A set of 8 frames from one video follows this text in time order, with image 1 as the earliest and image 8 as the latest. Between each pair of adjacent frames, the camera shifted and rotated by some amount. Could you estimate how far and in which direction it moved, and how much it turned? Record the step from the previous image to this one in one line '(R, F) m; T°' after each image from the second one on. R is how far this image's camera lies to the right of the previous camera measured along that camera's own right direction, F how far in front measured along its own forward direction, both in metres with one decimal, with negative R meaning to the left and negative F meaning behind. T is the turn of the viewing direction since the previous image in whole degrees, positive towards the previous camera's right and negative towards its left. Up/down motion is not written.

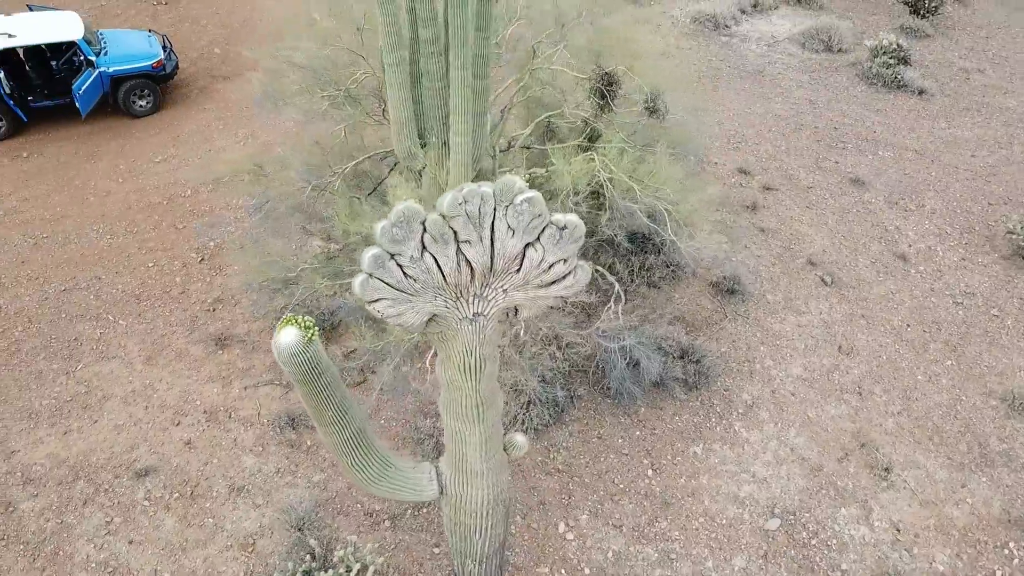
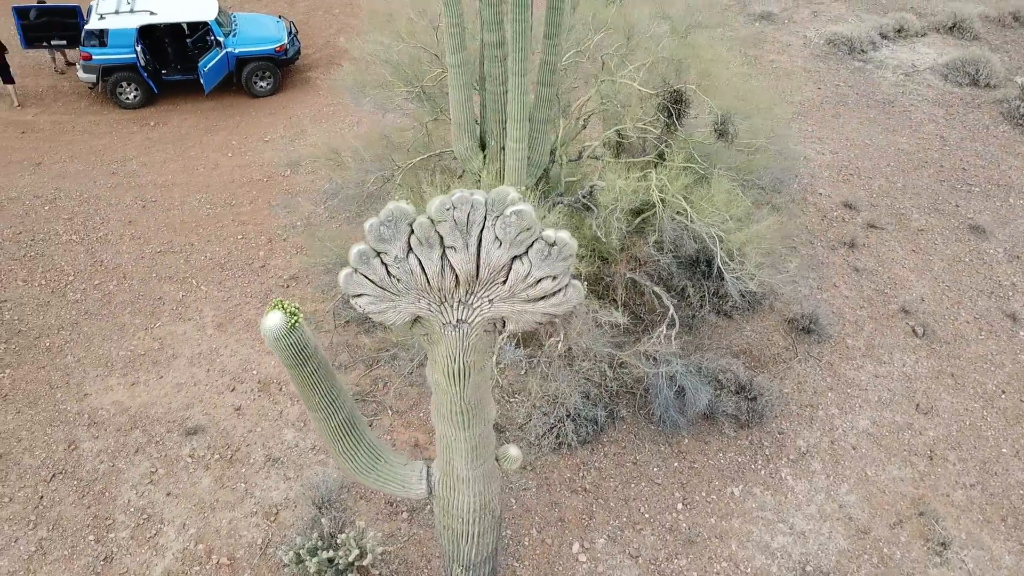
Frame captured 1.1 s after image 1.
(+0.5, +0.1) m; -9°
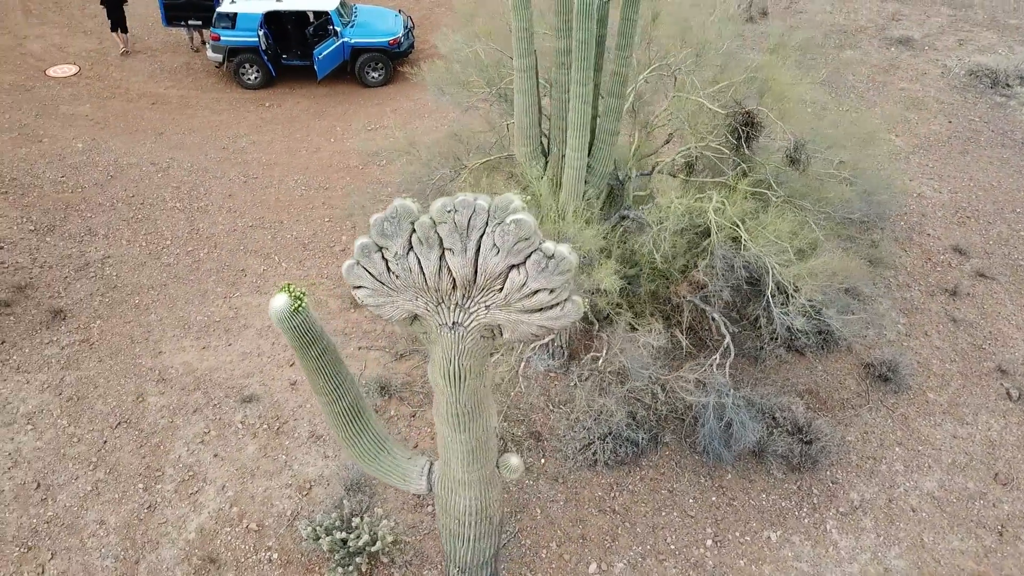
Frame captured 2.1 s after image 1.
(+0.5, +0.1) m; -9°
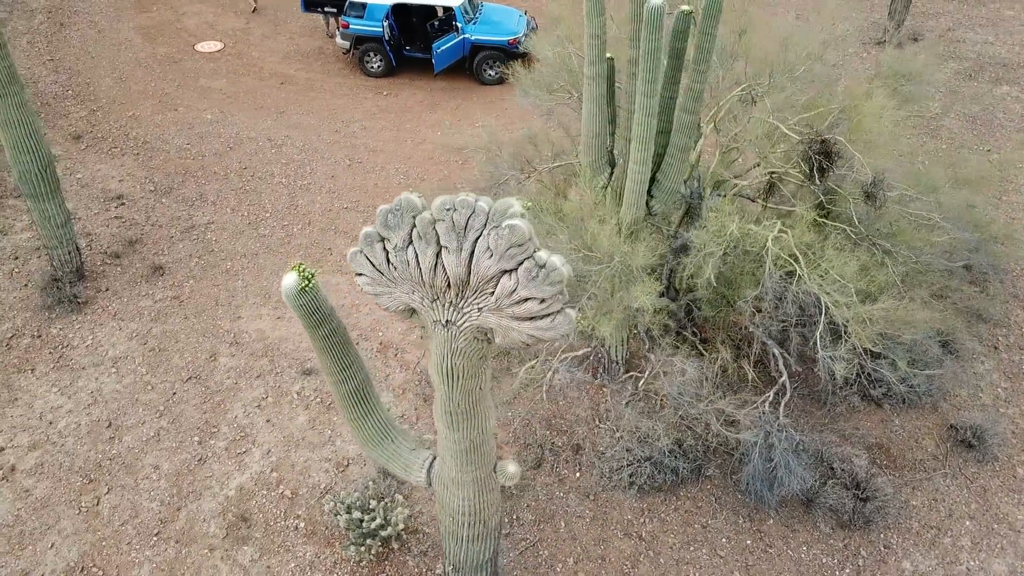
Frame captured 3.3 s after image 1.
(+0.5, +0.1) m; -9°
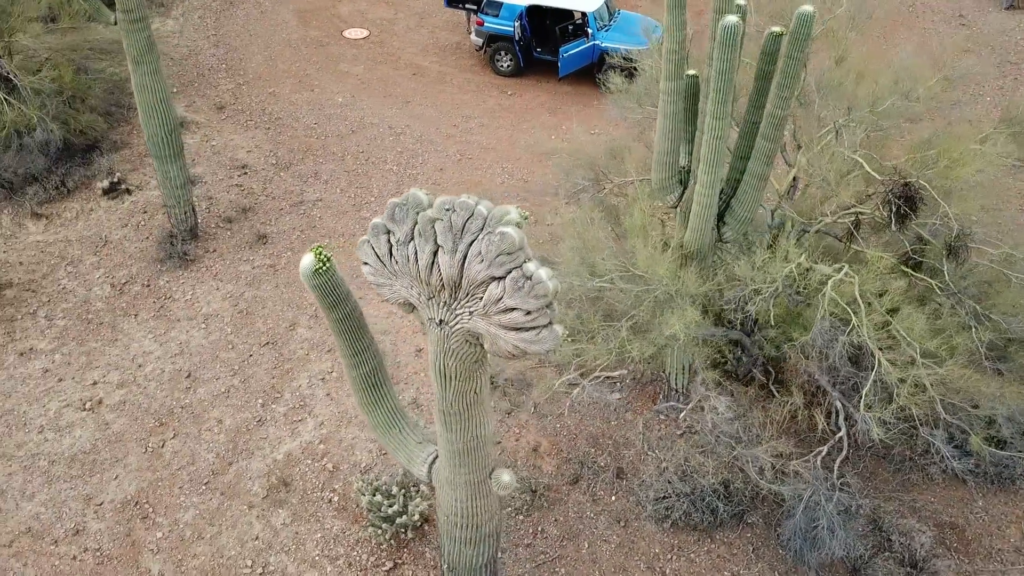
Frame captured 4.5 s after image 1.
(+0.6, +0.1) m; -10°
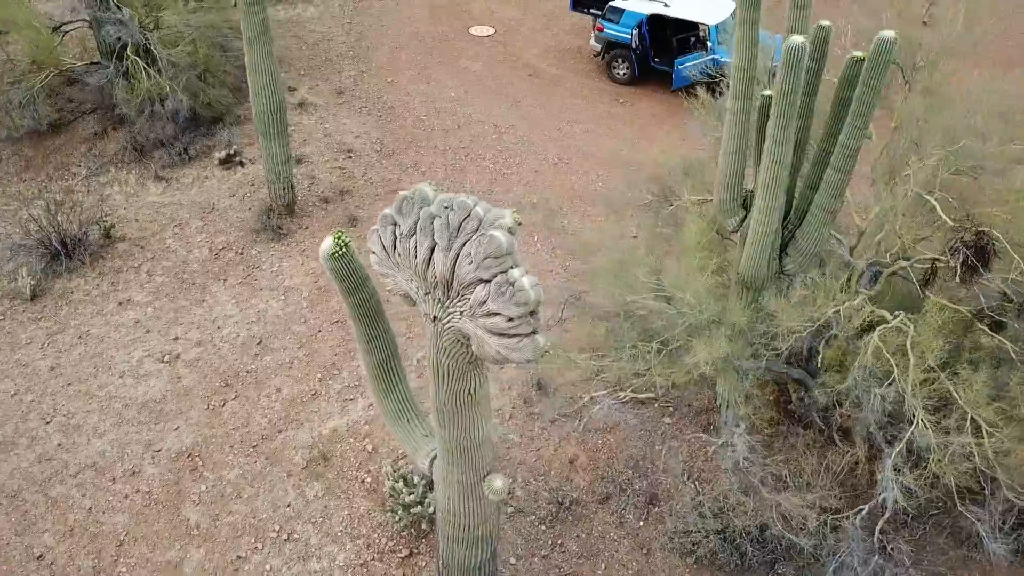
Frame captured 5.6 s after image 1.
(+0.5, +0.1) m; -9°
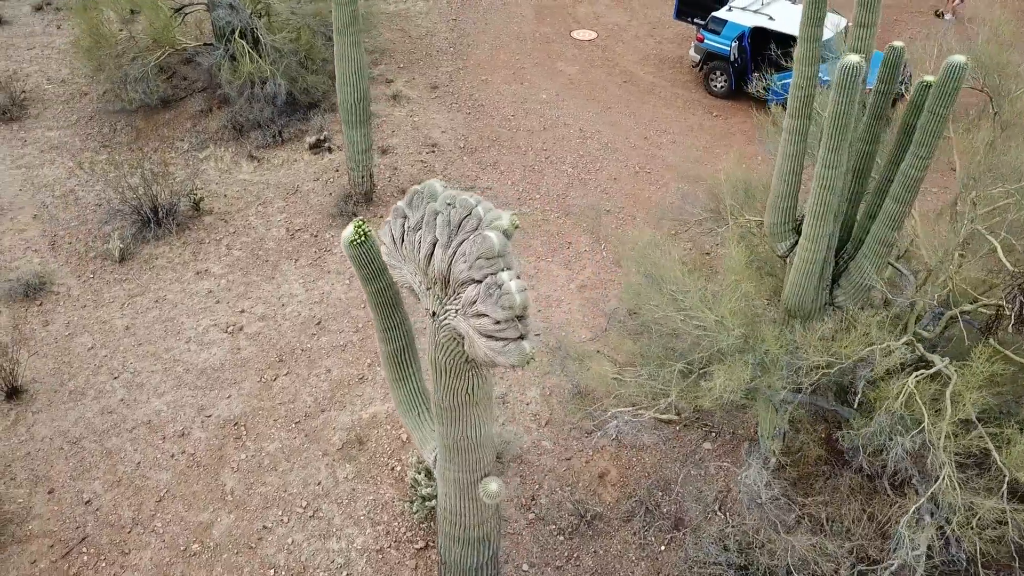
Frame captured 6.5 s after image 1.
(+0.4, +0.1) m; -7°
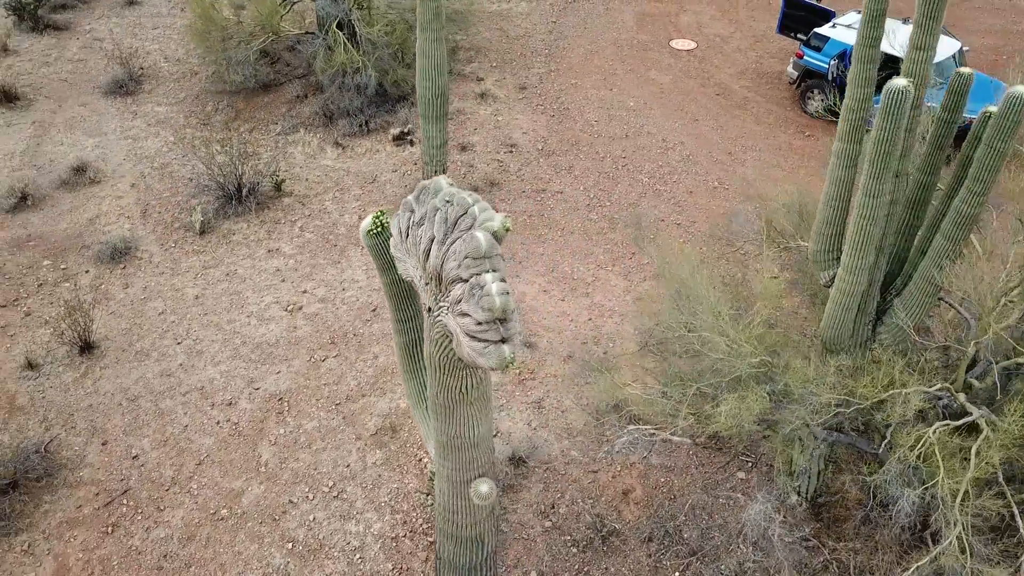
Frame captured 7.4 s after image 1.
(+0.4, +0.1) m; -7°
